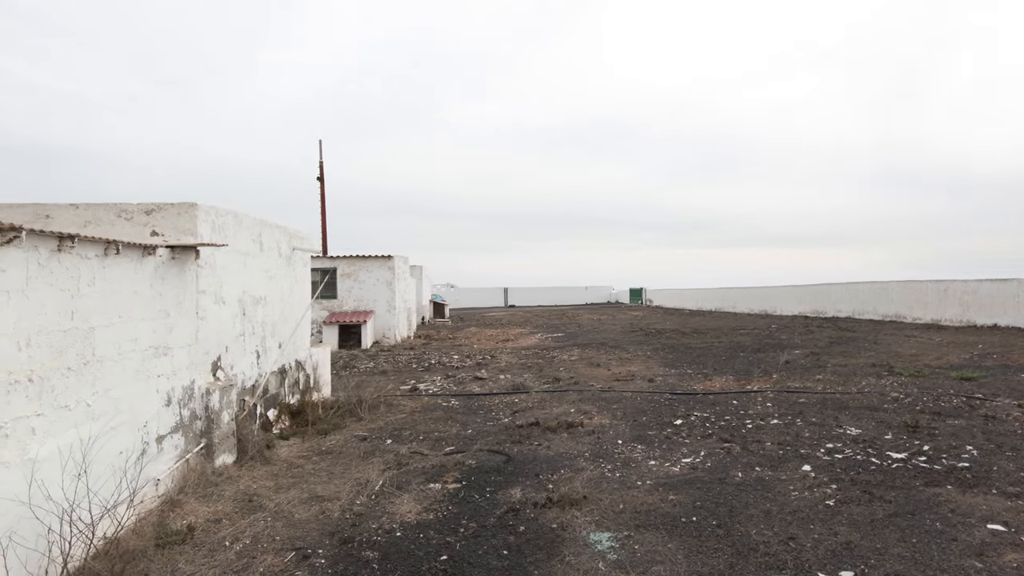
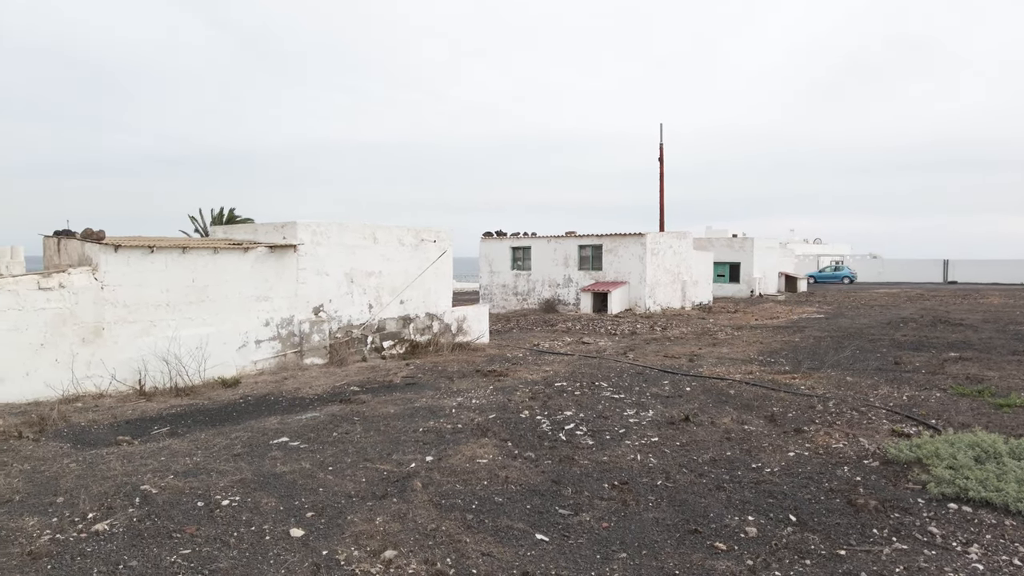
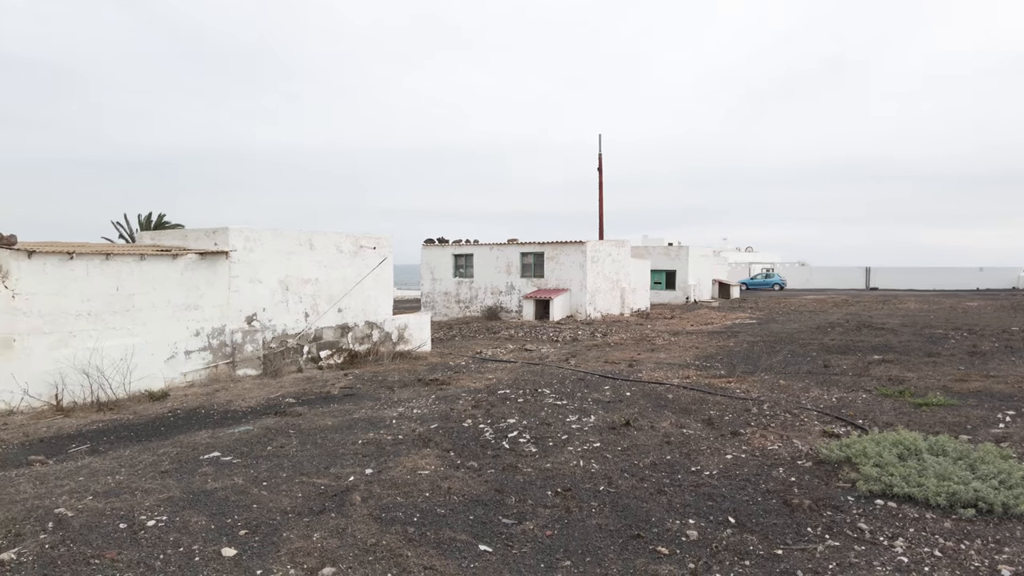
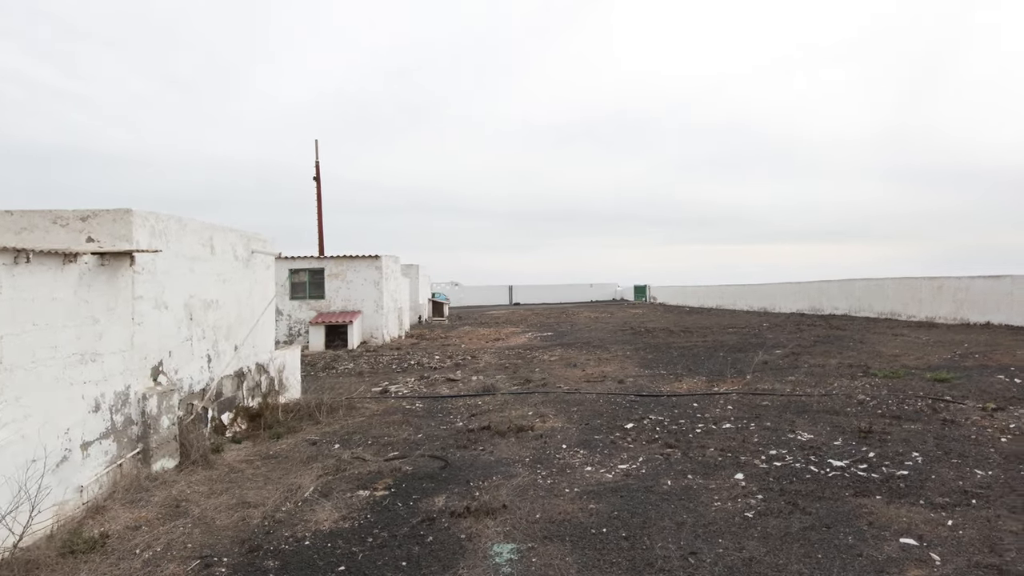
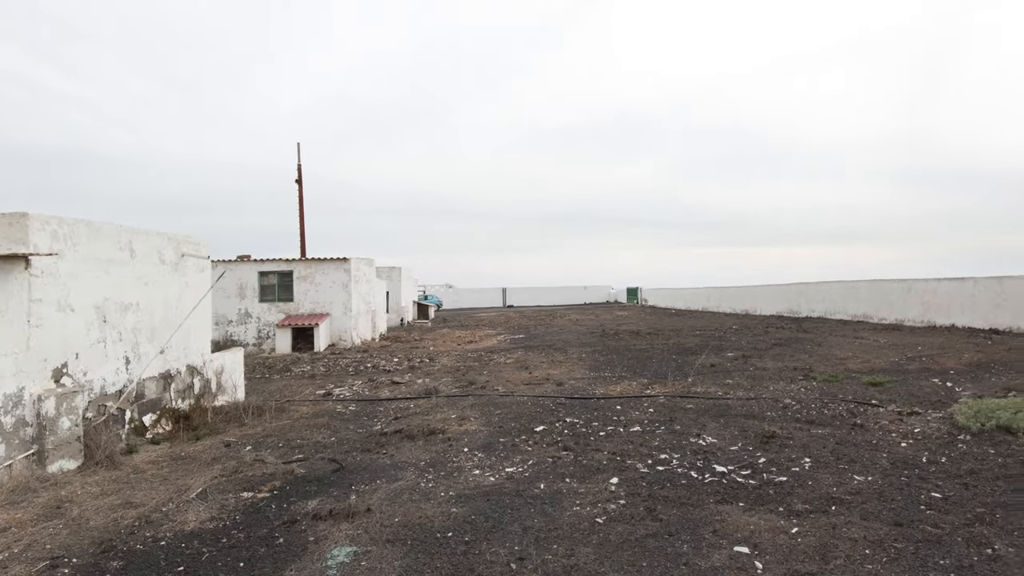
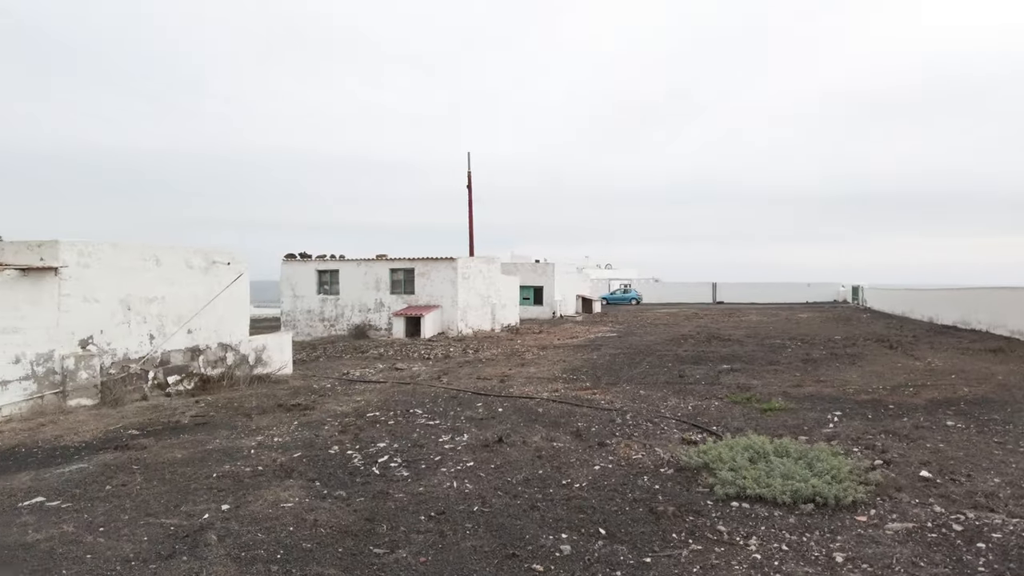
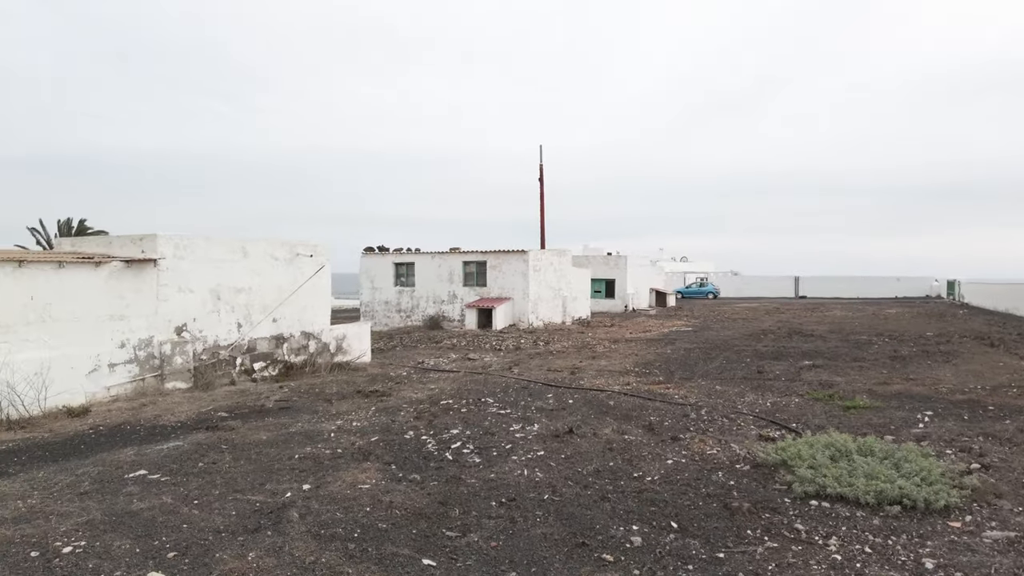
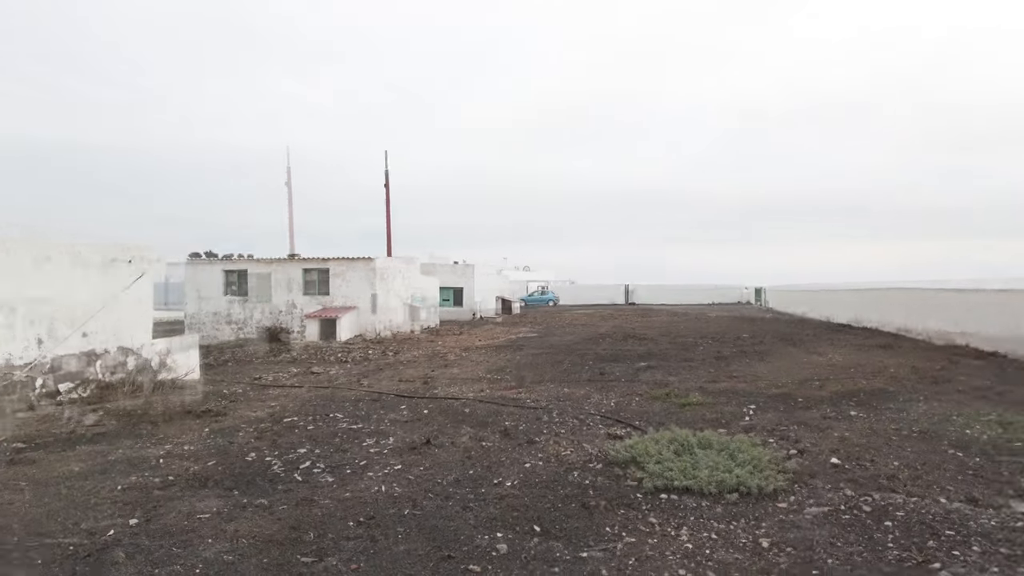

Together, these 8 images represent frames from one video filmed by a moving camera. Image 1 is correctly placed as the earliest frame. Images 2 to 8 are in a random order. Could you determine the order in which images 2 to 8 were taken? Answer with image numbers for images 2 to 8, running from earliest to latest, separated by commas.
4, 5, 8, 6, 7, 3, 2
